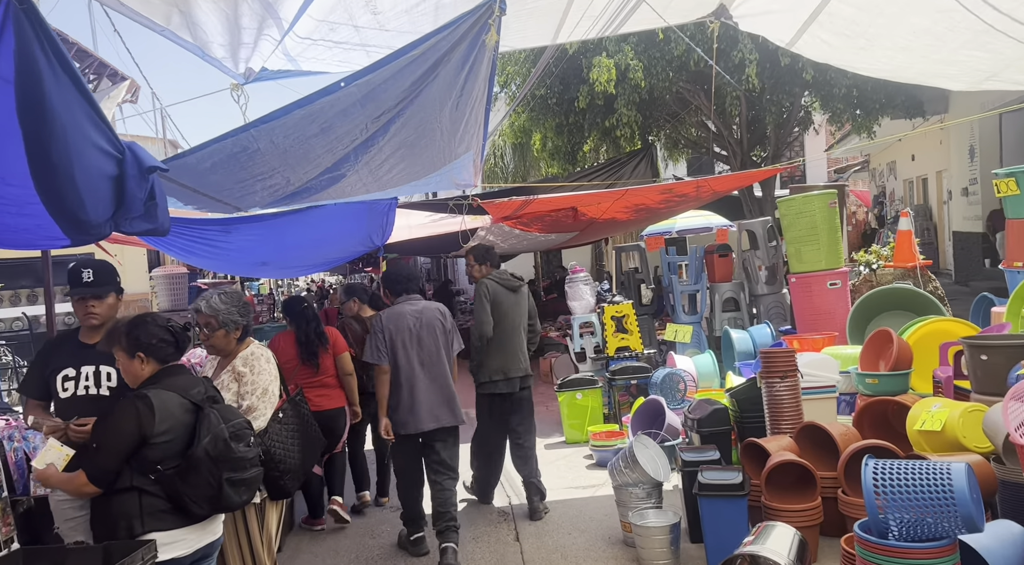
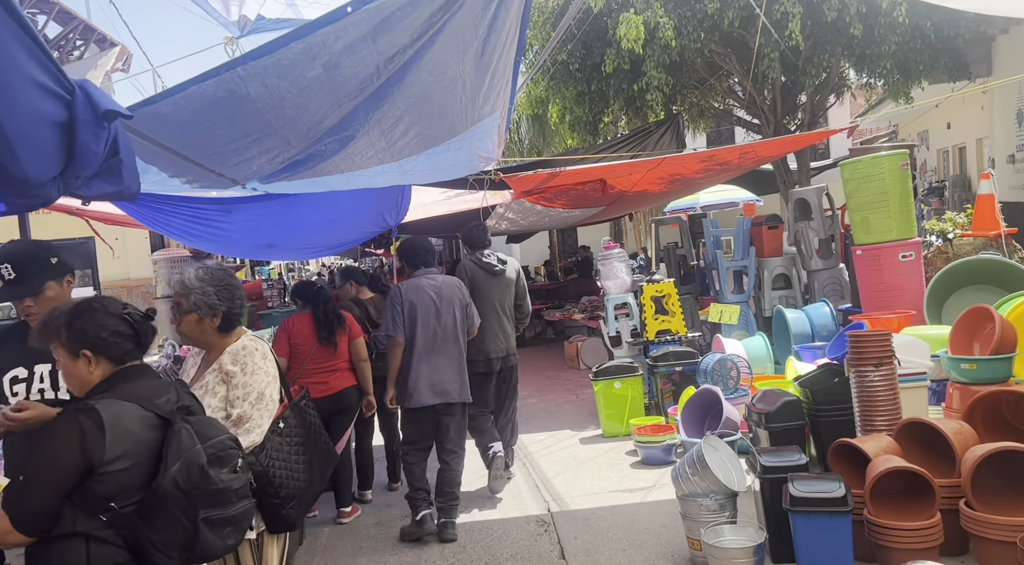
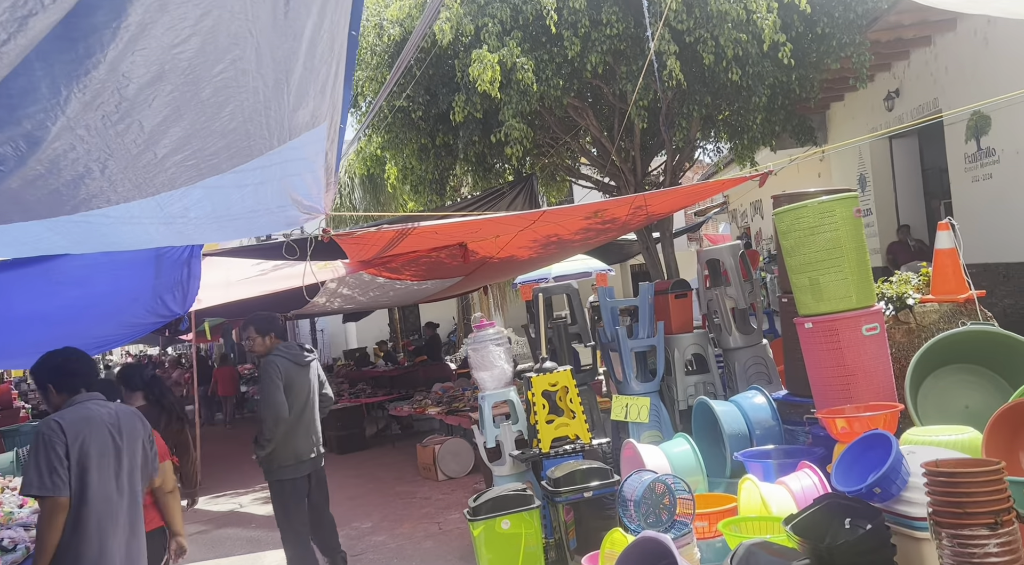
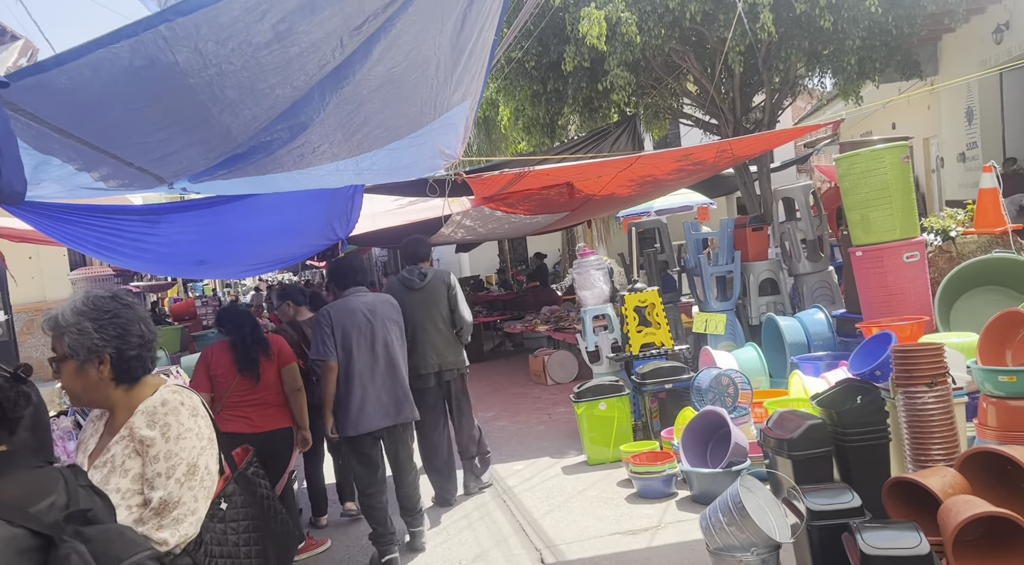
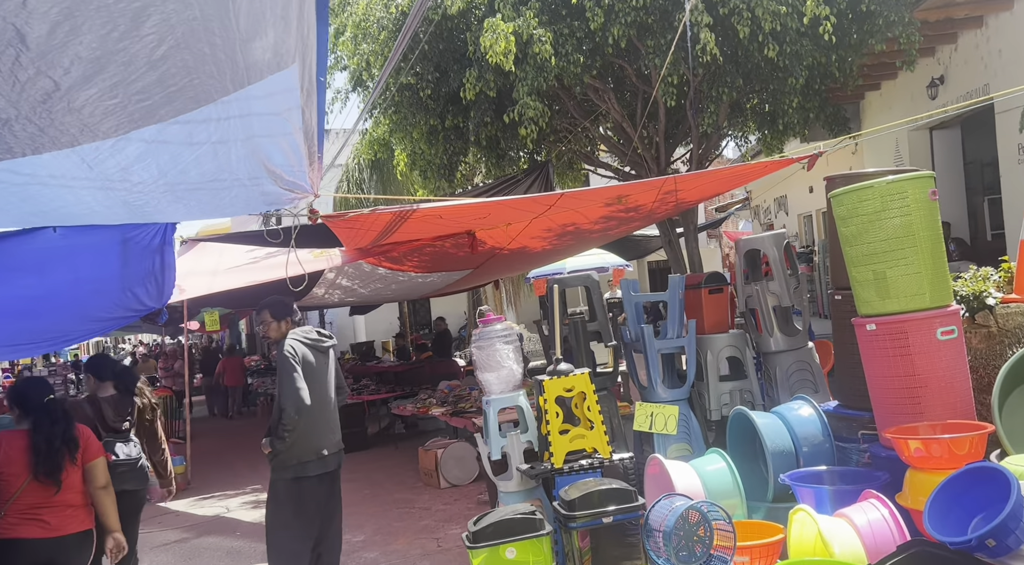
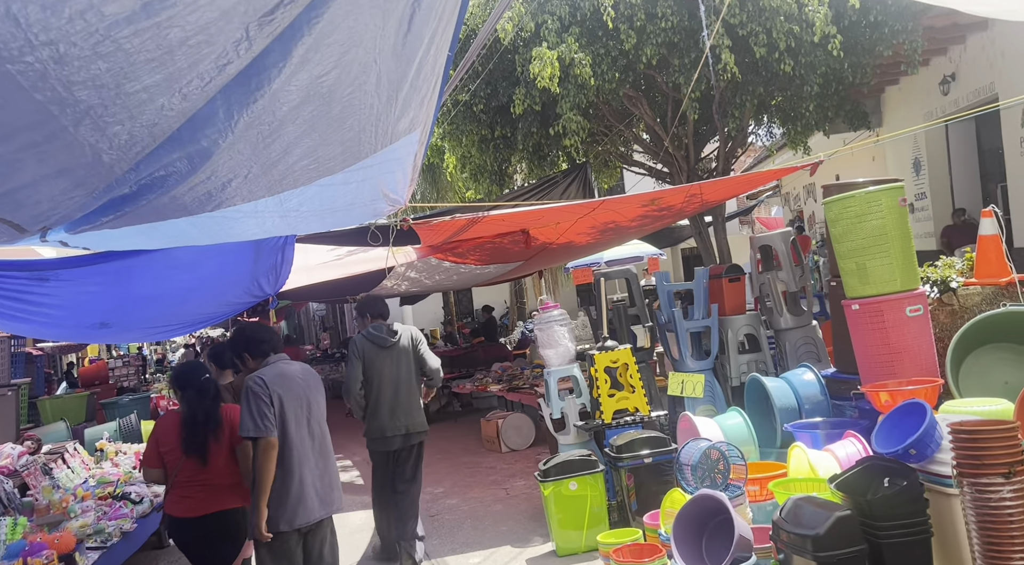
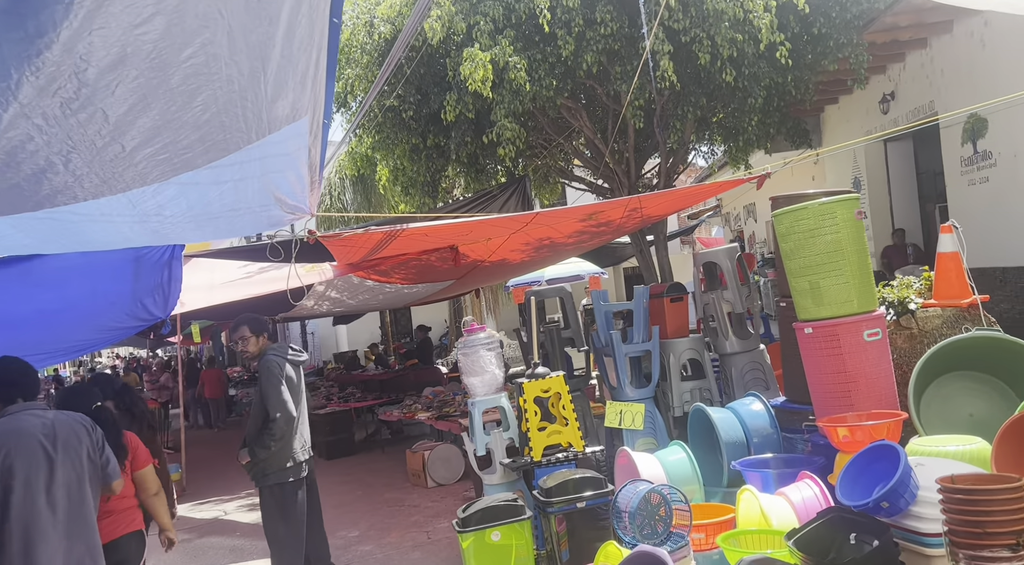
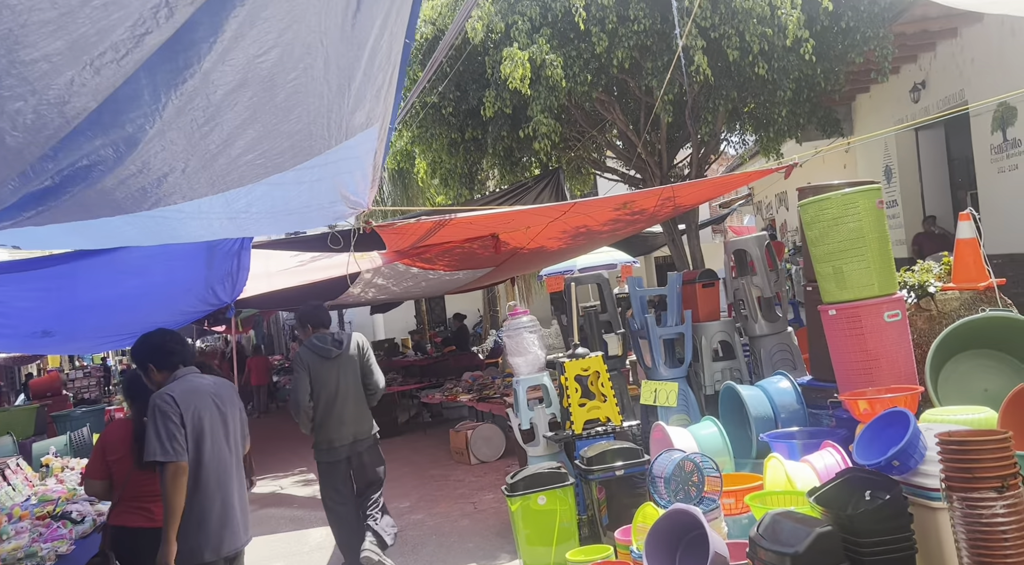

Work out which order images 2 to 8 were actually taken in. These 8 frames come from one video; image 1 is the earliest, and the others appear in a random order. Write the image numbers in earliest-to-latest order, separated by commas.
2, 4, 6, 8, 3, 7, 5
